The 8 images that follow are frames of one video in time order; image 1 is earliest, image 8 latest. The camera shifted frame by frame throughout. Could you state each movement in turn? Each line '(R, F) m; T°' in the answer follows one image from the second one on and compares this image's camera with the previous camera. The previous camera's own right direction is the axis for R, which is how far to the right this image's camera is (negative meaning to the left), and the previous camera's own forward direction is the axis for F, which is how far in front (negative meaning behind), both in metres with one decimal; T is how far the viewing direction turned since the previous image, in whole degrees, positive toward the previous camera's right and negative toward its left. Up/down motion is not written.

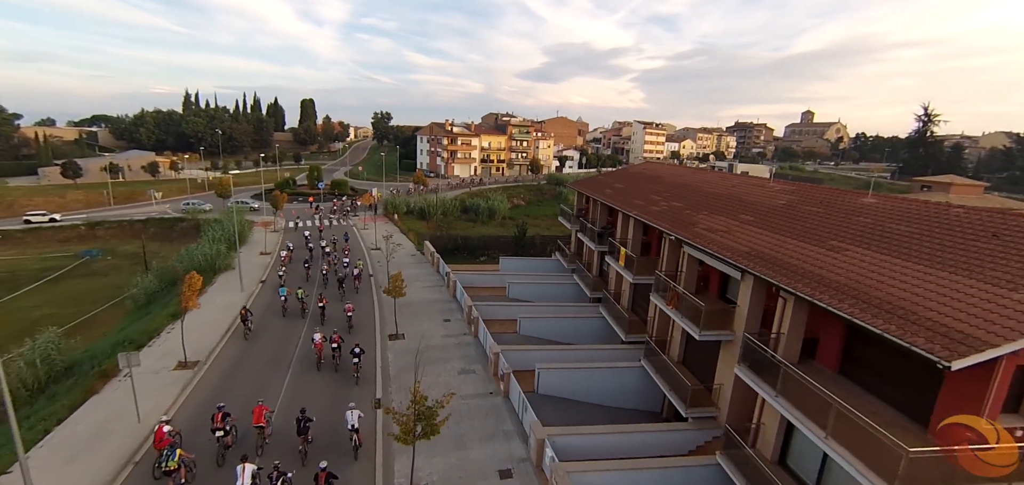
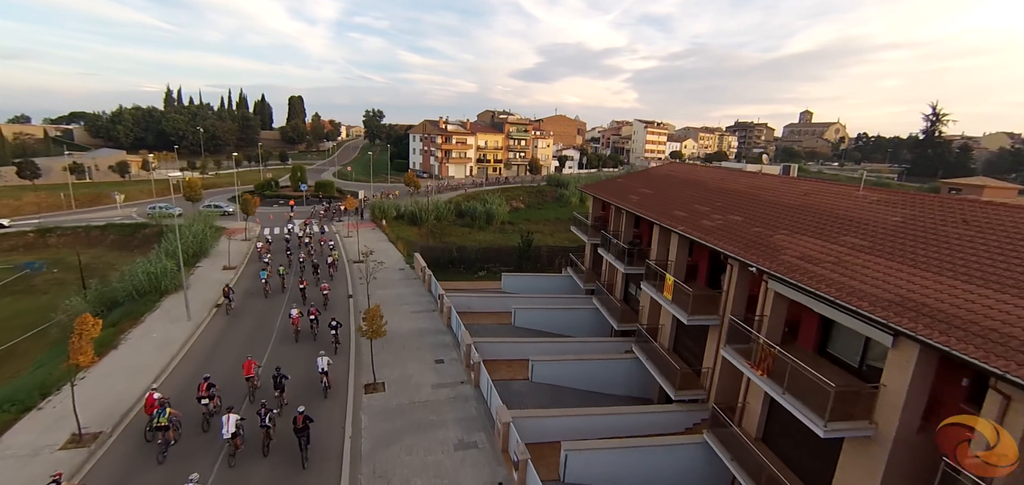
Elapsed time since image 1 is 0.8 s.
(-0.5, +4.3) m; +1°
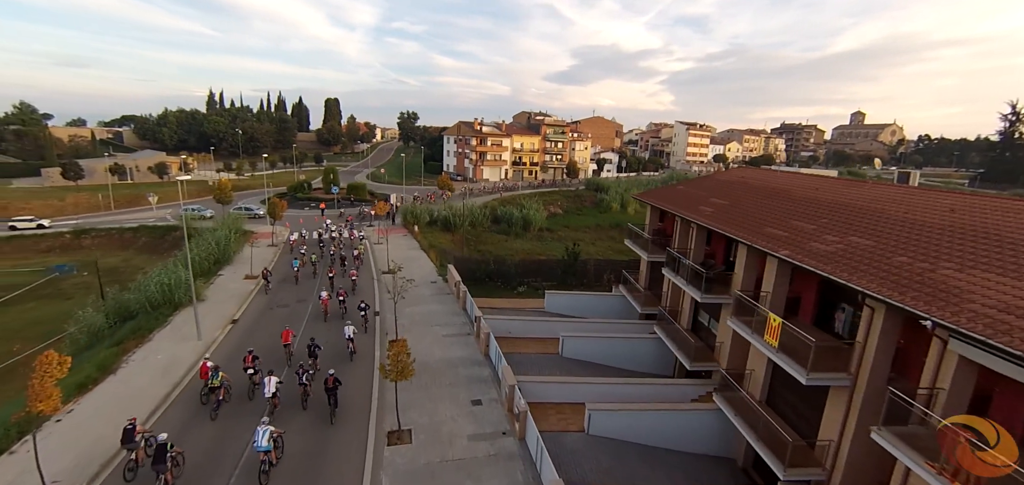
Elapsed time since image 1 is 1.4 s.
(-0.6, +2.7) m; -4°
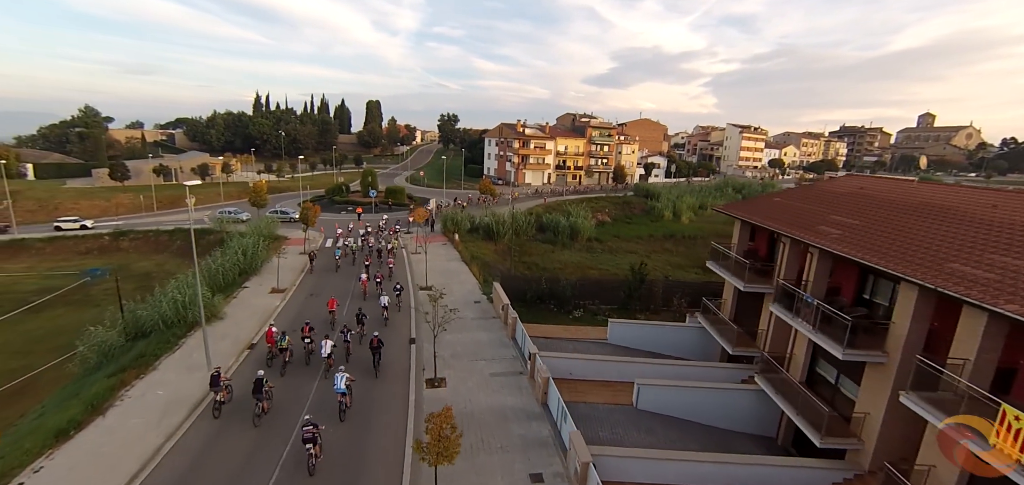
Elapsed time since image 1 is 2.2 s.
(-0.9, +3.2) m; -4°
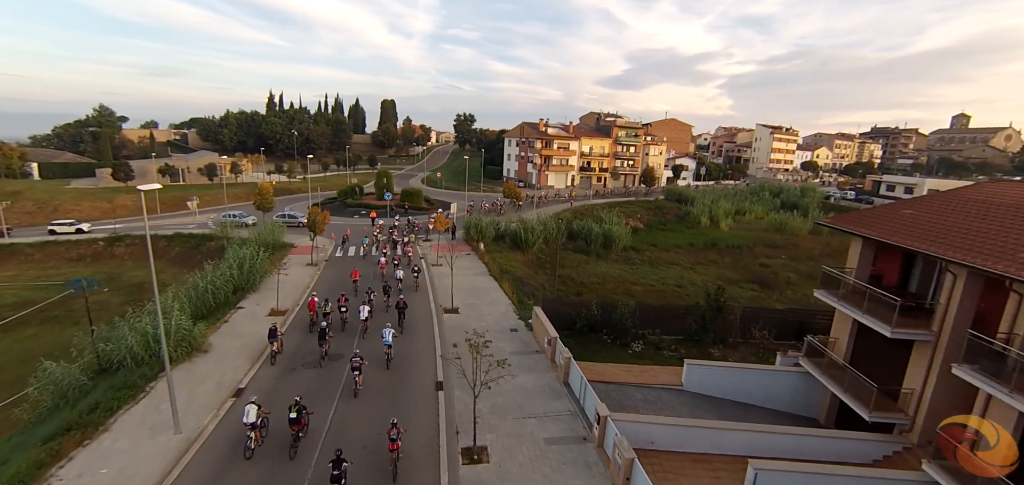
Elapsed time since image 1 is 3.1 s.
(-1.3, +3.9) m; -1°
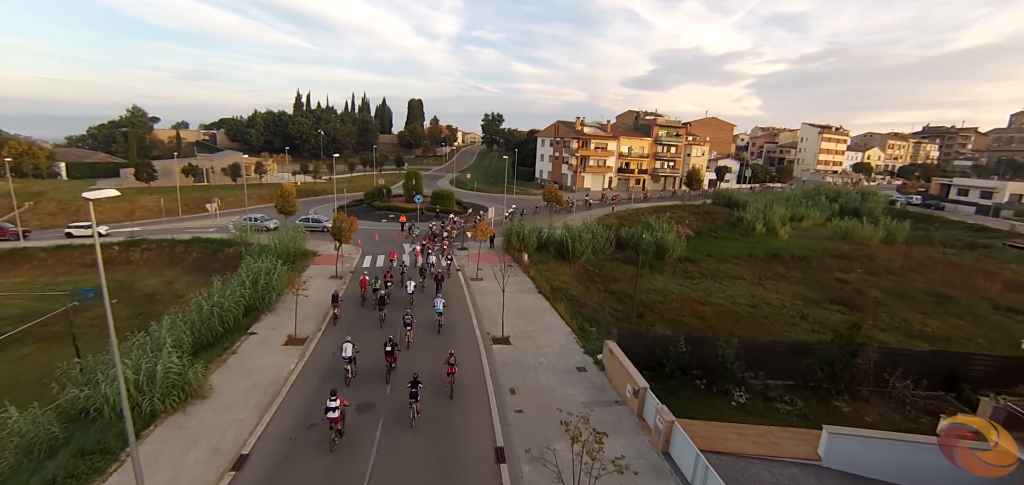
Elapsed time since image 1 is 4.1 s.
(-1.5, +3.6) m; -3°
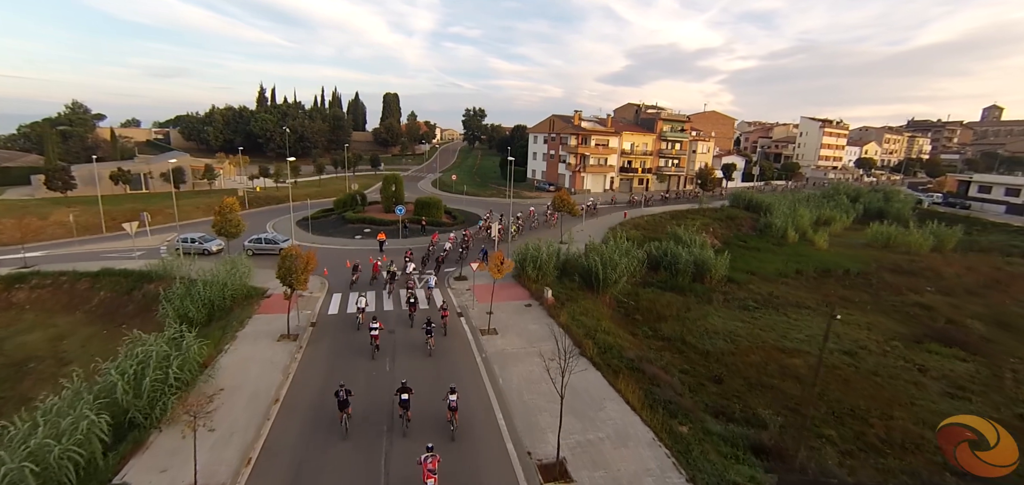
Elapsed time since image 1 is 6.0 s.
(-1.7, +7.1) m; +3°
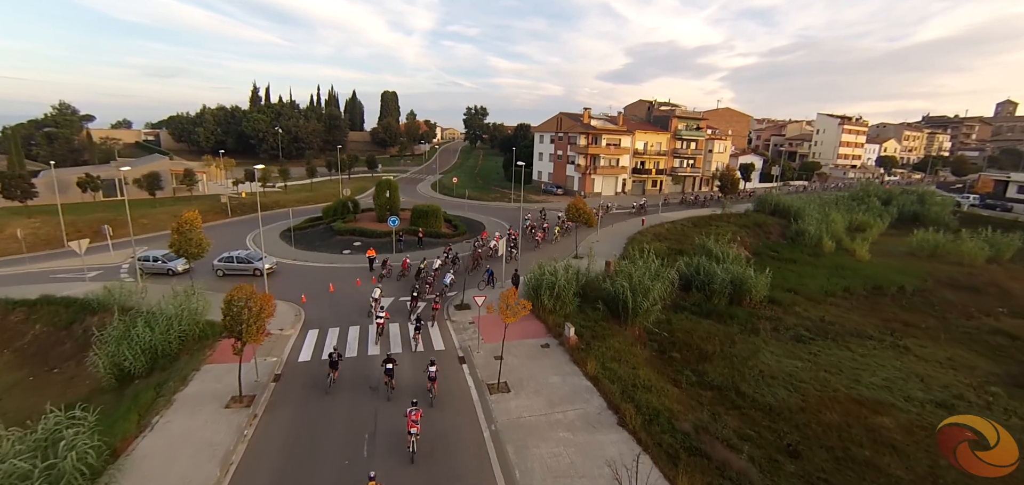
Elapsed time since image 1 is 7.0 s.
(-0.4, +3.9) m; 0°
